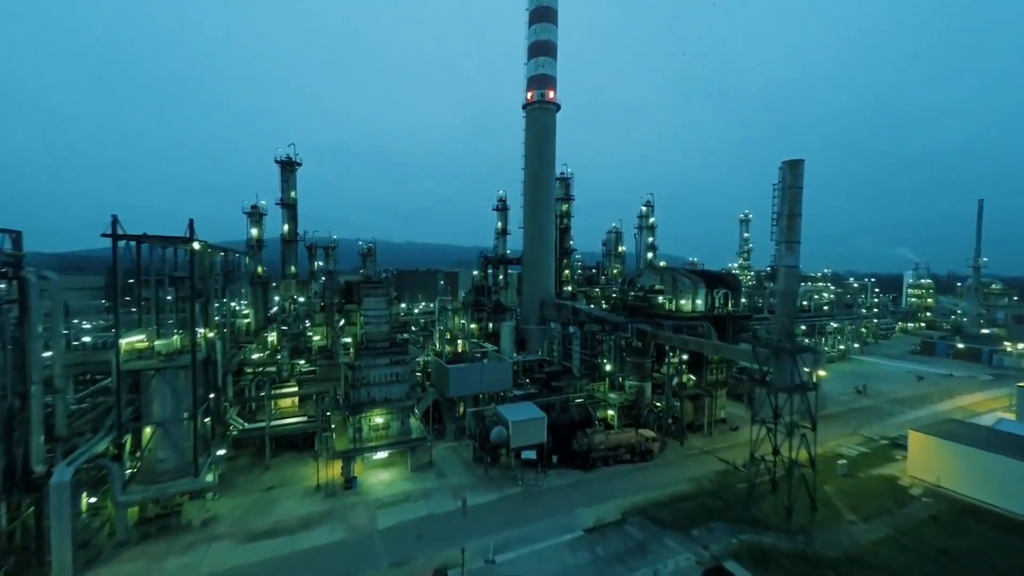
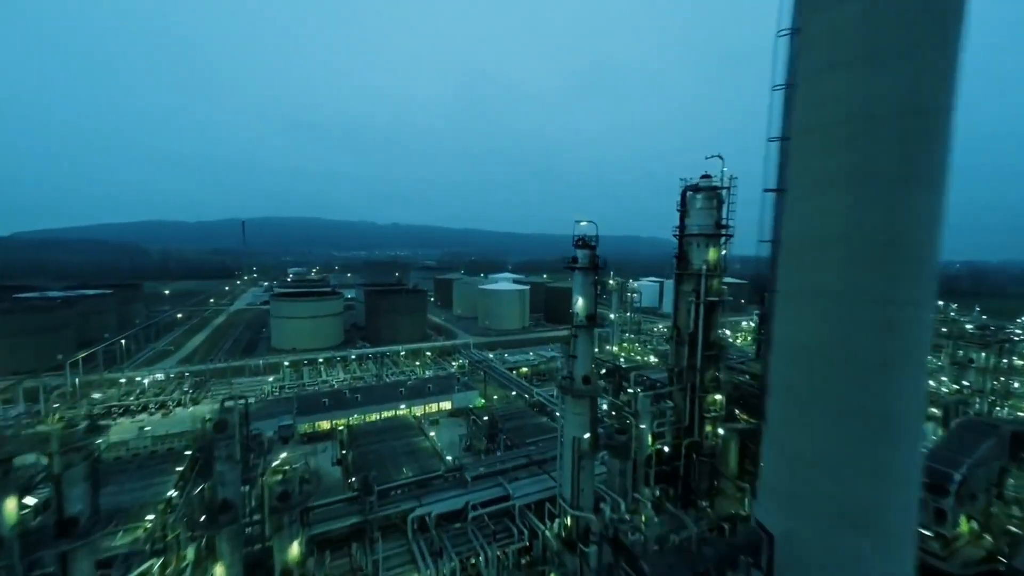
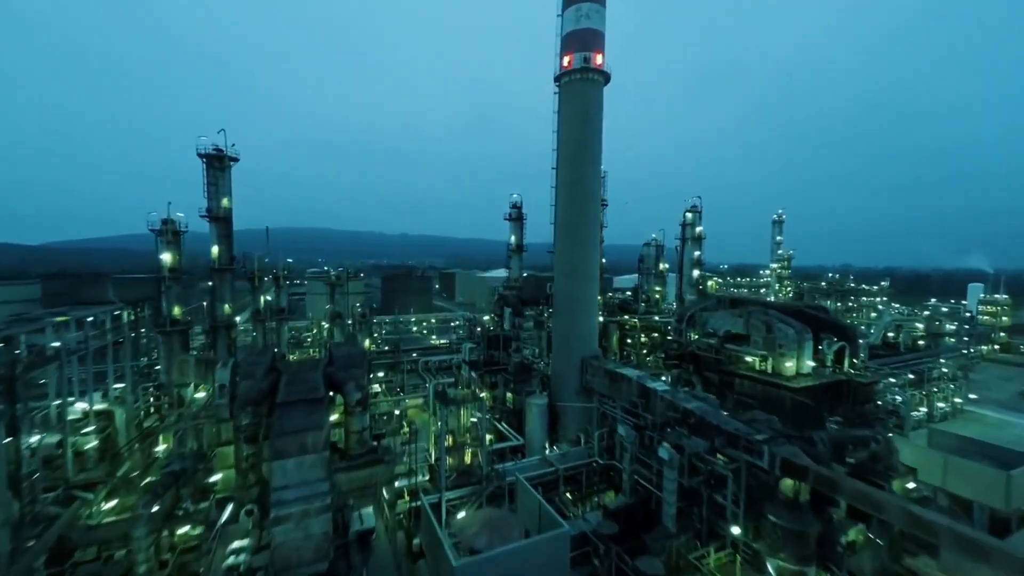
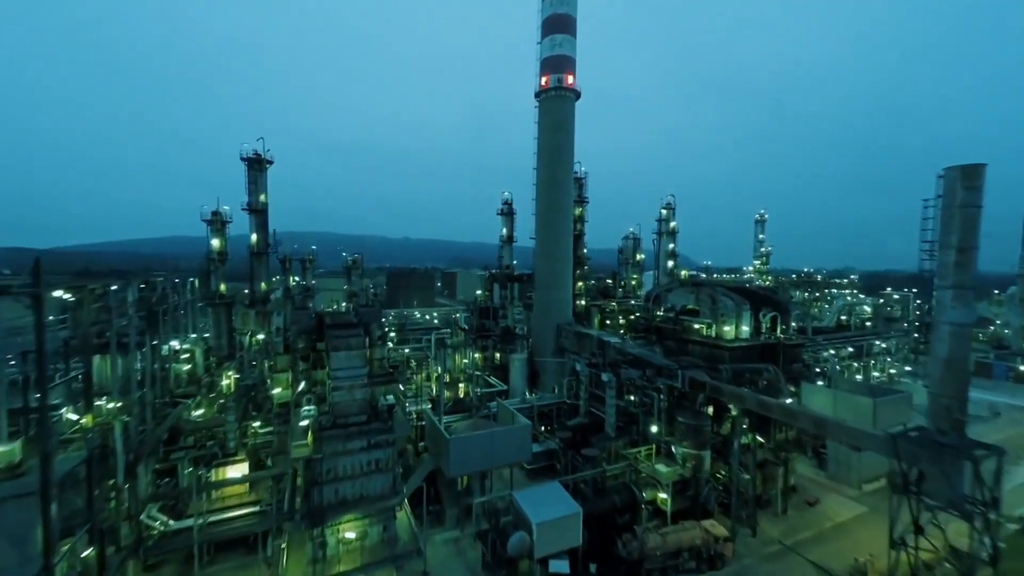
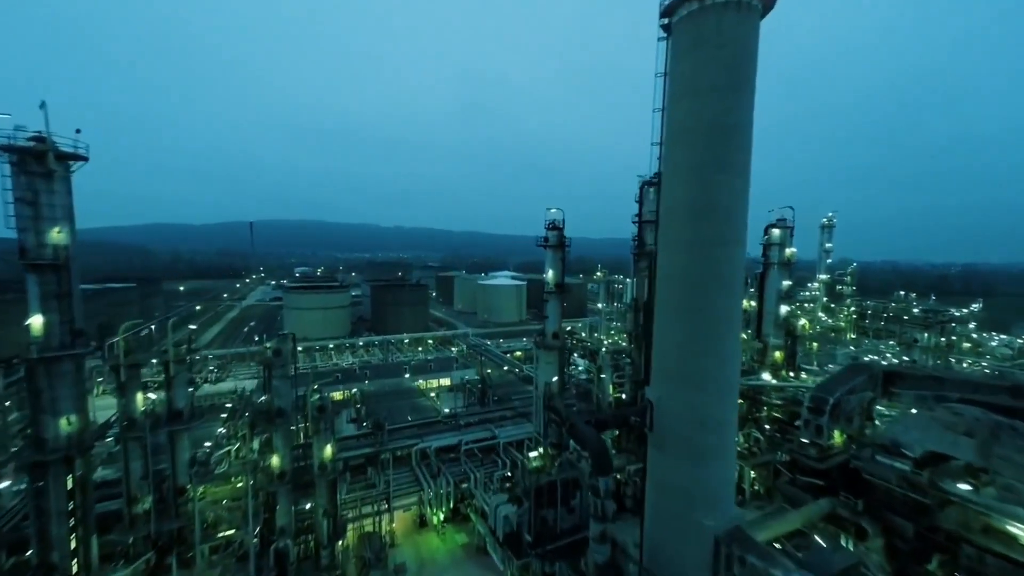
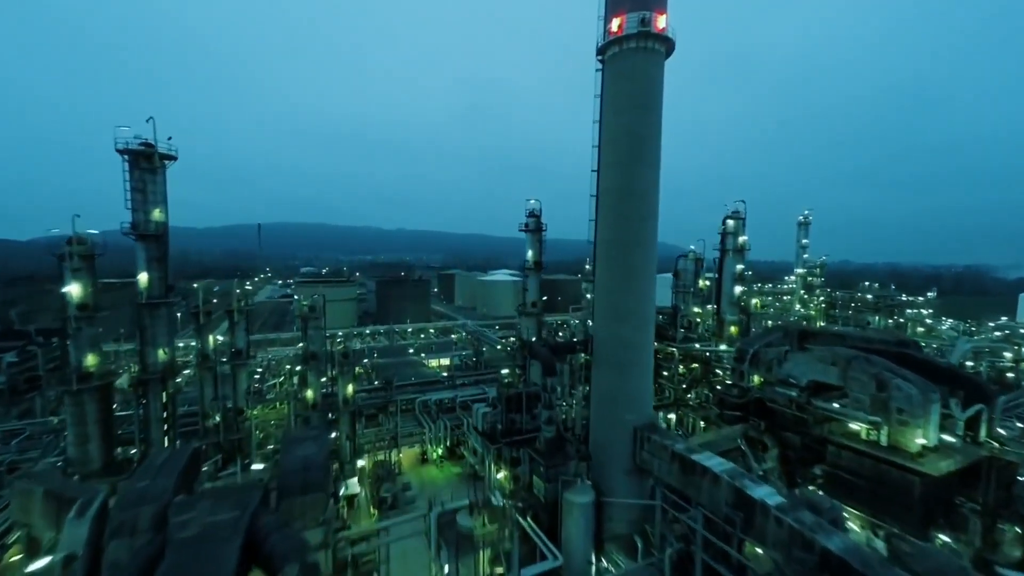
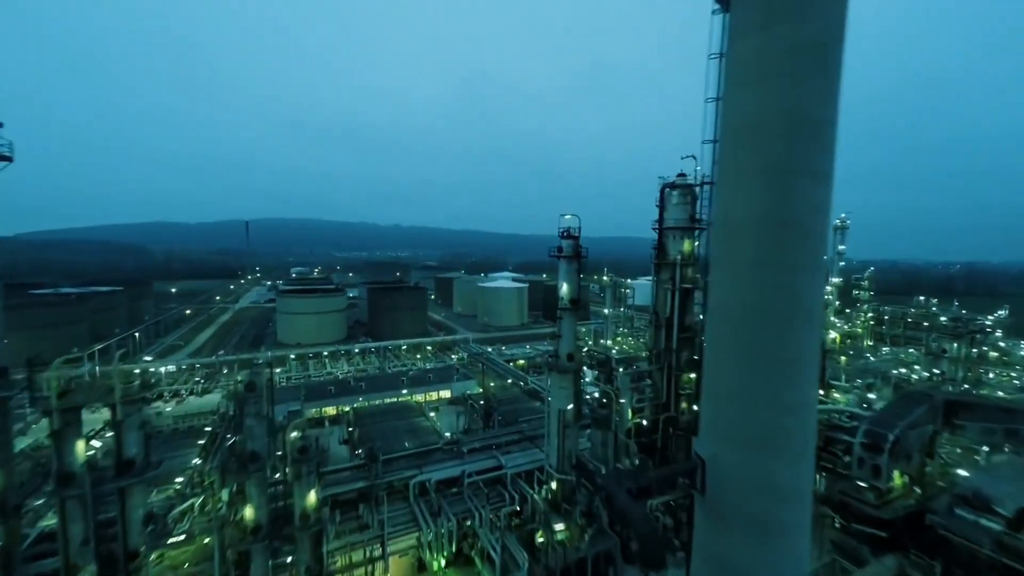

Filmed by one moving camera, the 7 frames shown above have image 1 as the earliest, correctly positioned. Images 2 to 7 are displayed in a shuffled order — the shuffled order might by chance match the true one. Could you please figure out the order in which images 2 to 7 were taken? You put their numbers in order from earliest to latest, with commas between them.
4, 3, 6, 5, 7, 2
